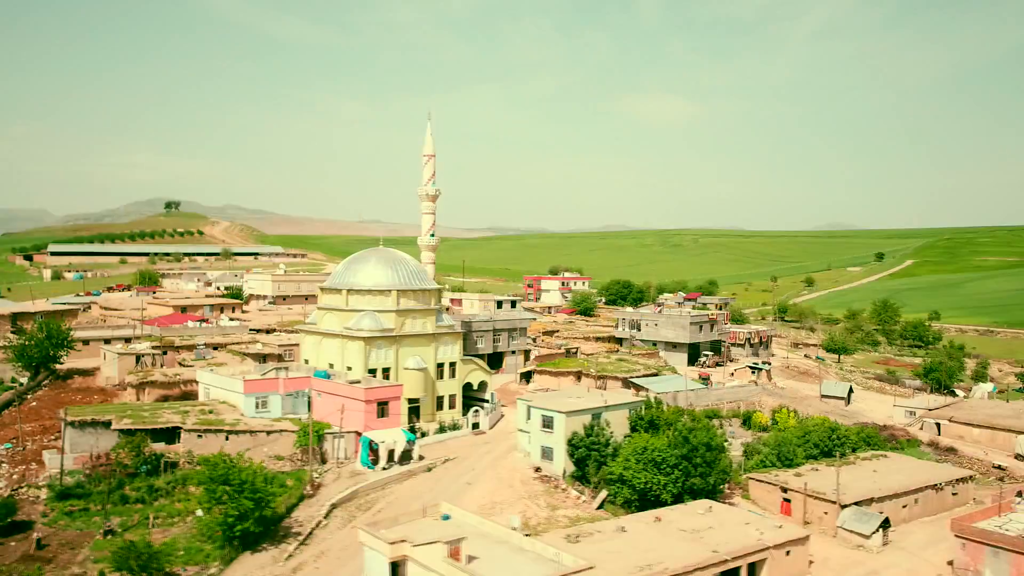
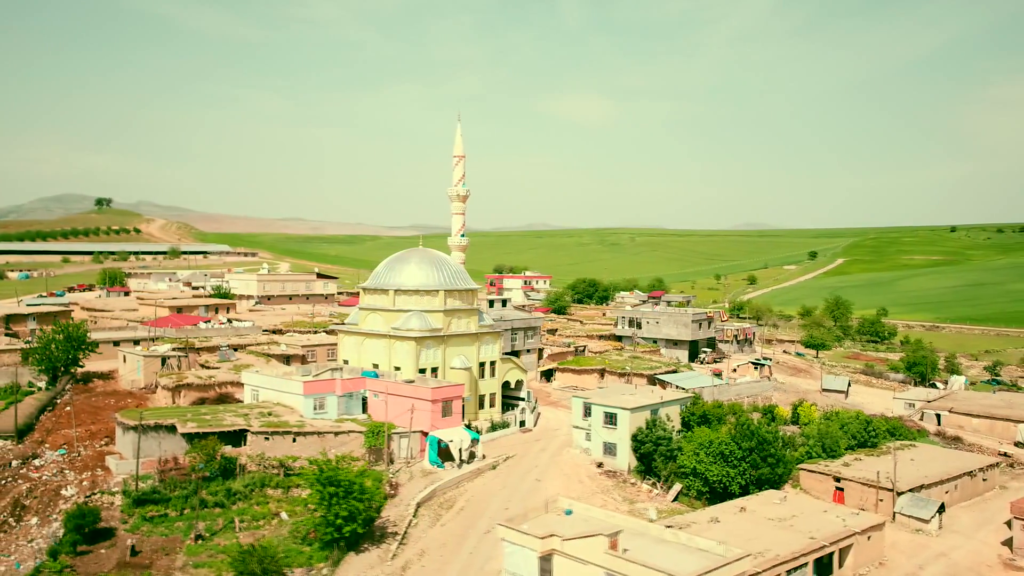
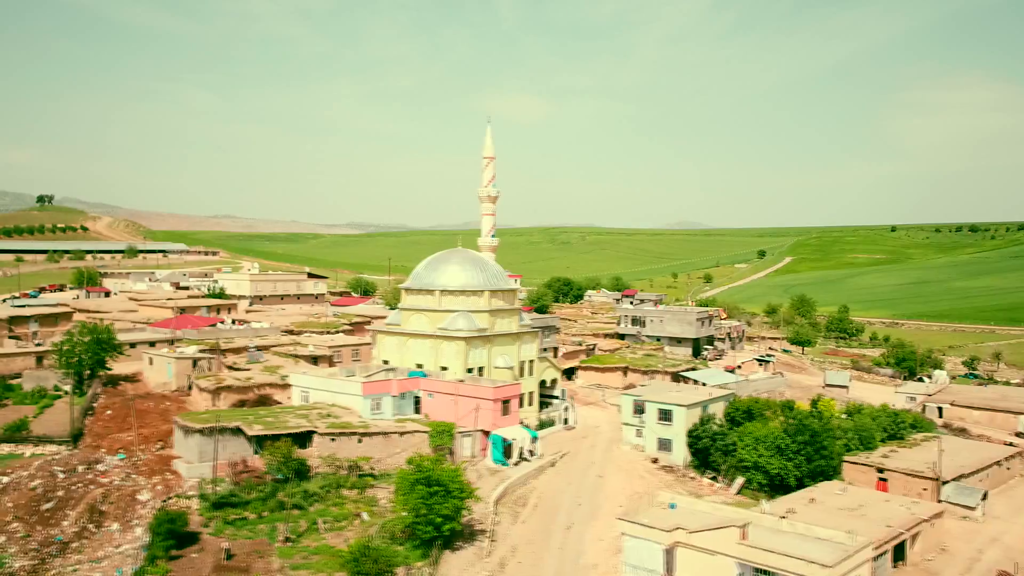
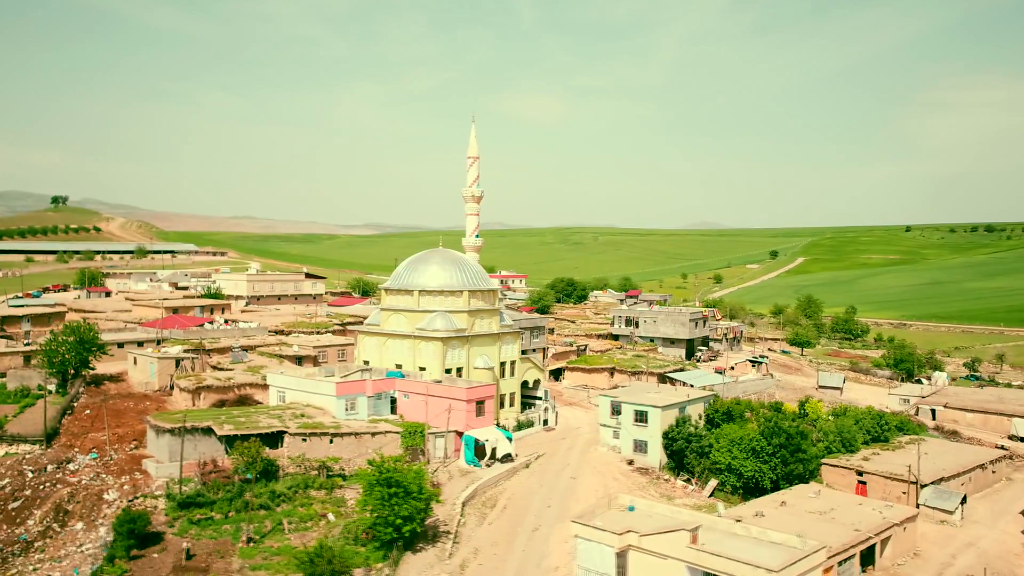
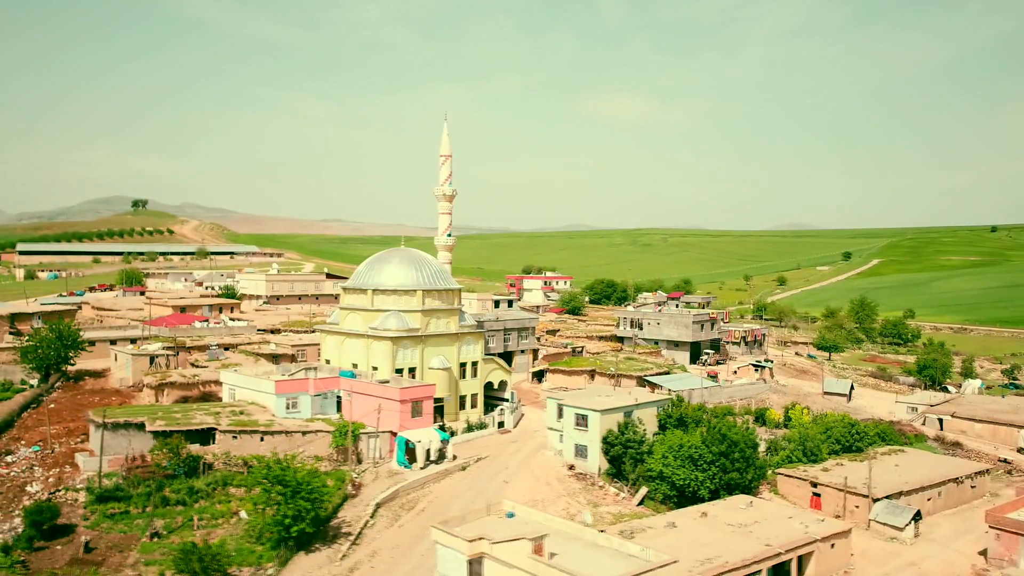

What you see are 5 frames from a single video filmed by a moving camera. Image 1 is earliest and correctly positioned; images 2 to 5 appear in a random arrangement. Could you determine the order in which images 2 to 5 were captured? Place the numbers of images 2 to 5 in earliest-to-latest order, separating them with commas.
5, 2, 4, 3
